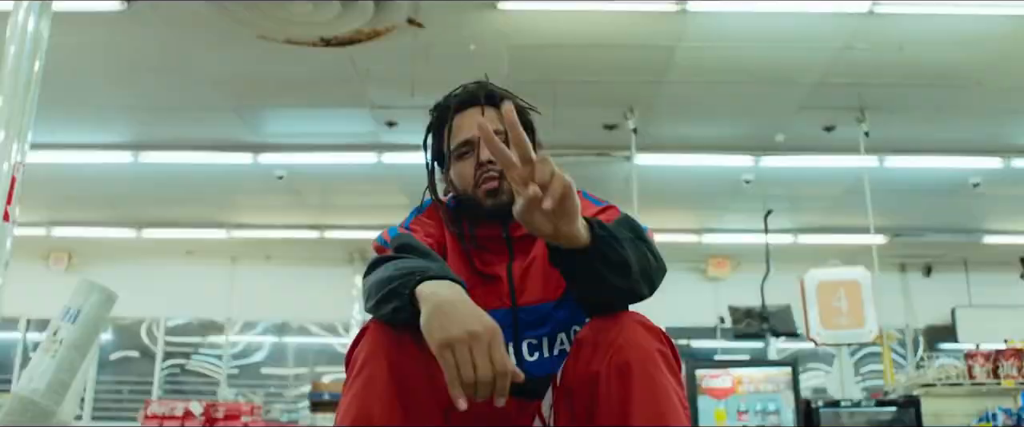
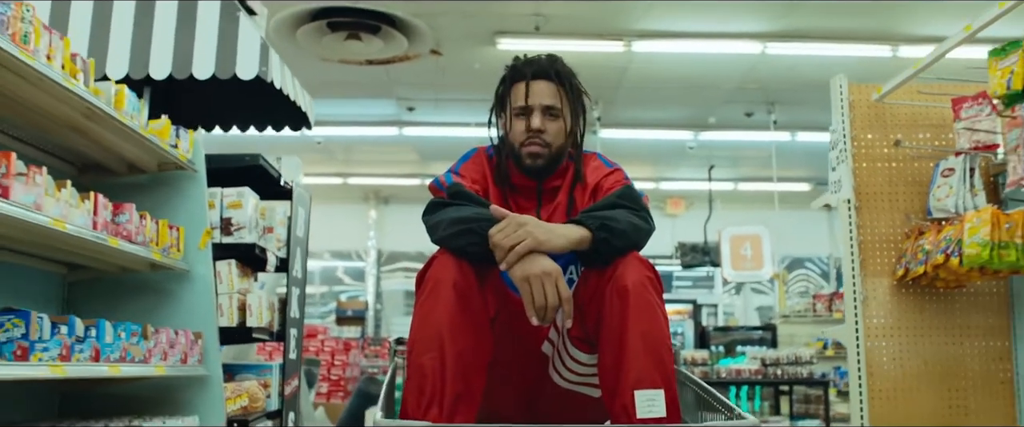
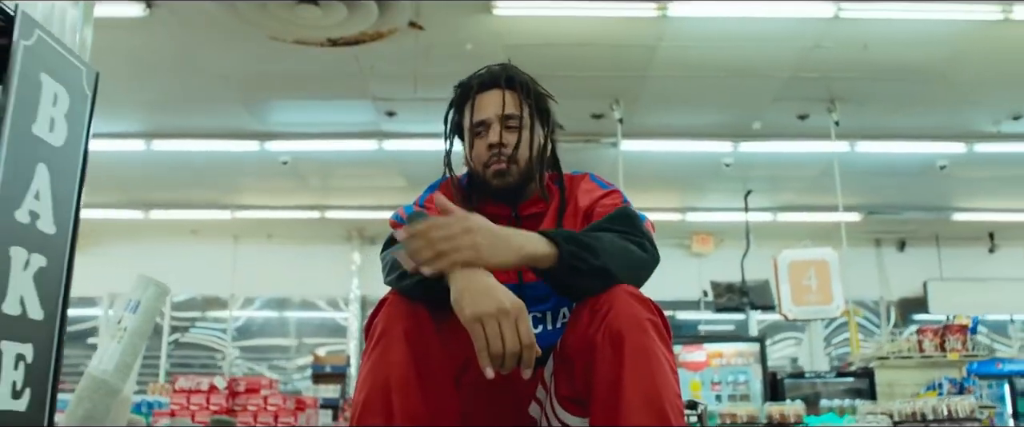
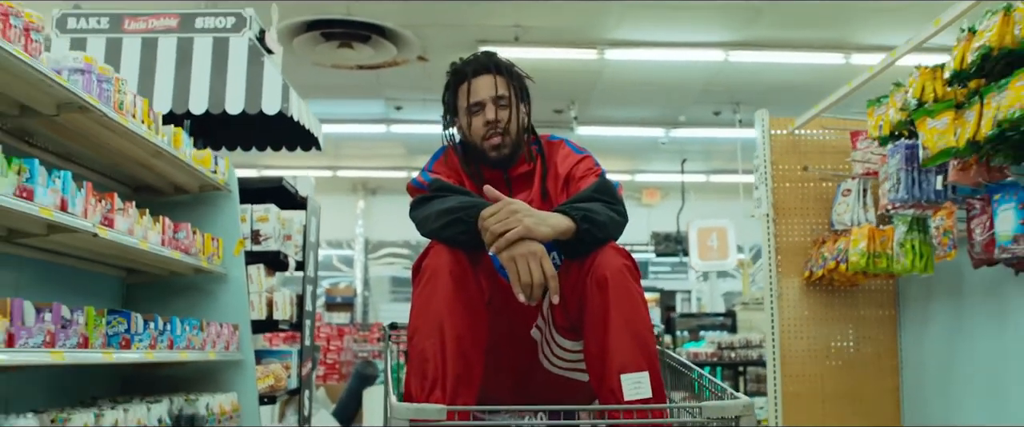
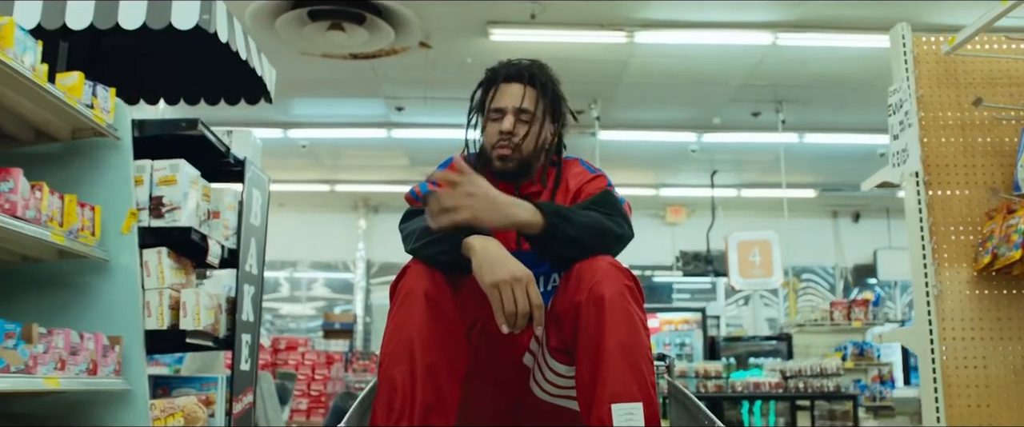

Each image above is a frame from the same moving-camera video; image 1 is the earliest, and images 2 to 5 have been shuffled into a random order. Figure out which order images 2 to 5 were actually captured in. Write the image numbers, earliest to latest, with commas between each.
3, 5, 2, 4
